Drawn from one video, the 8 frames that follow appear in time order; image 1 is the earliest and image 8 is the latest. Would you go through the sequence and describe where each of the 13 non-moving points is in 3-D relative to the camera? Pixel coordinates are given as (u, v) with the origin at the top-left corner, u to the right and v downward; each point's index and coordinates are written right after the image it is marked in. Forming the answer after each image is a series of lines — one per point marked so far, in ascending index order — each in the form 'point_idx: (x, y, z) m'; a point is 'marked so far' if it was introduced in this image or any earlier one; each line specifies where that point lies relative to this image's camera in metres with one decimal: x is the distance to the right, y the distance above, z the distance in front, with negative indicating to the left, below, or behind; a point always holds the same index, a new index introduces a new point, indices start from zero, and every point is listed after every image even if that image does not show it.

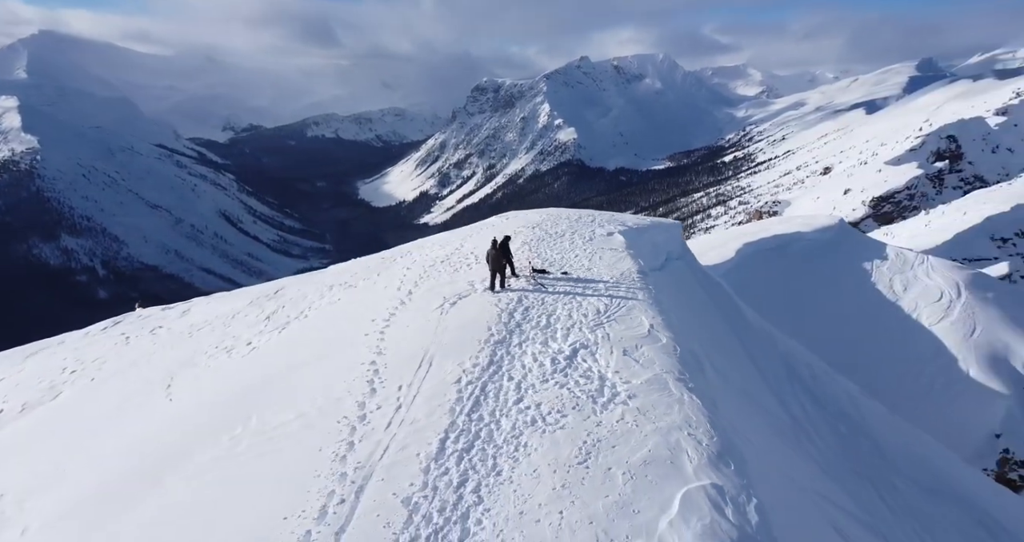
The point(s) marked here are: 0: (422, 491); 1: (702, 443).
0: (-1.9, -4.8, +13.3) m
1: (+4.7, -4.3, +15.1) m
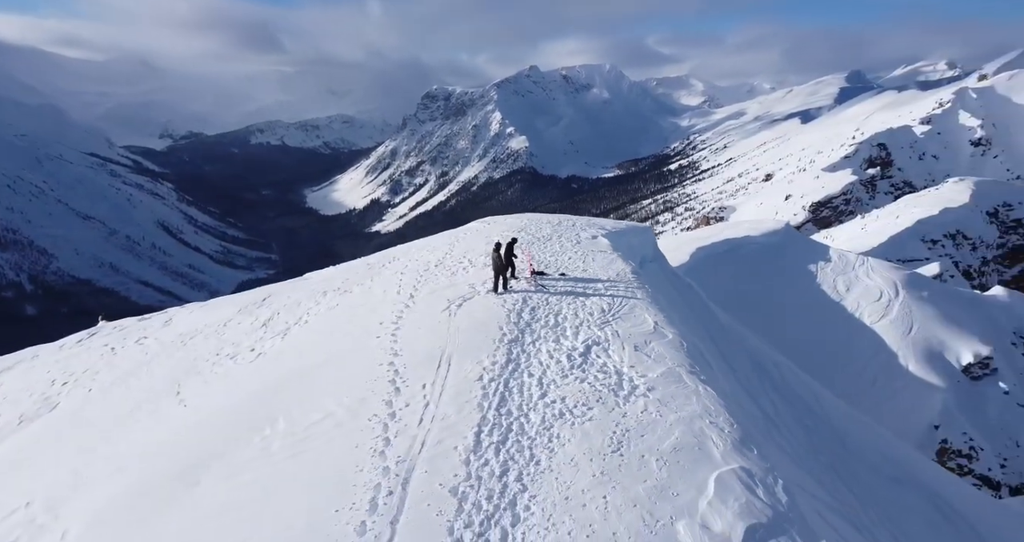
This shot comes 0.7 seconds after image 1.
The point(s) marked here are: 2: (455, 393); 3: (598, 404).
0: (-1.0, -4.7, +13.7) m
1: (+5.5, -4.2, +15.9) m
2: (-1.7, -3.6, +17.8) m
3: (+2.4, -3.7, +17.0) m
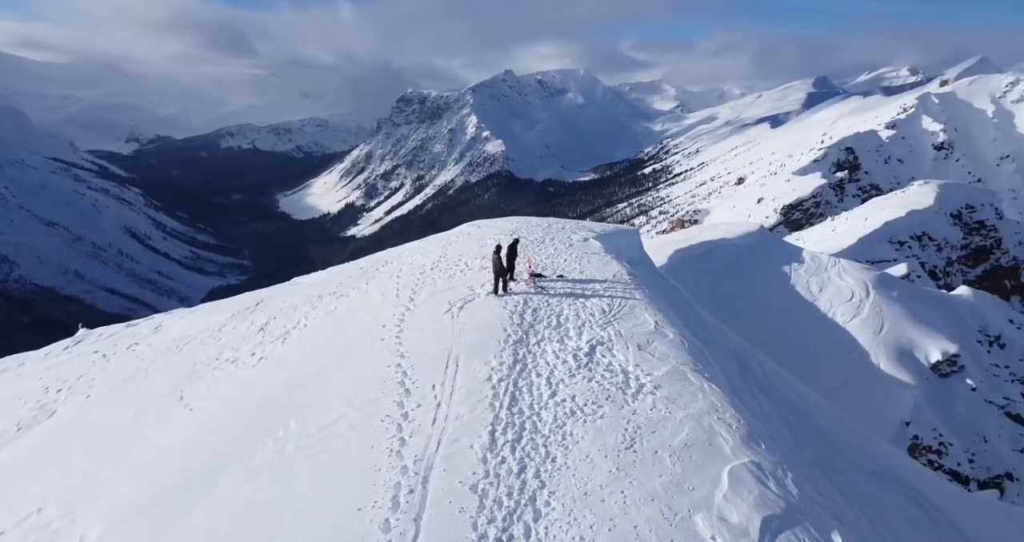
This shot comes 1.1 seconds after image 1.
0: (-0.6, -4.7, +13.9) m
1: (+5.9, -4.2, +16.3) m
2: (-1.4, -3.6, +18.0) m
3: (+2.7, -3.7, +17.3) m
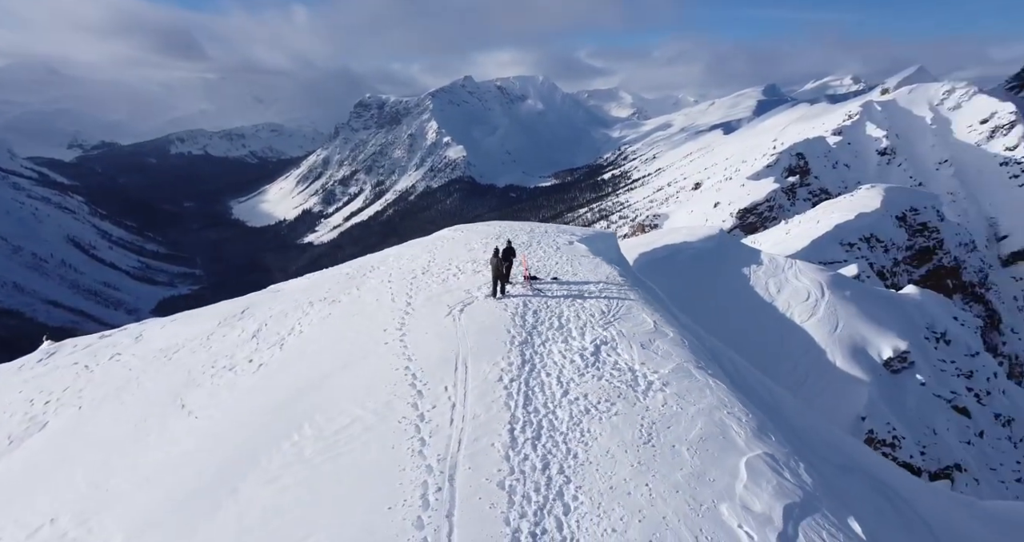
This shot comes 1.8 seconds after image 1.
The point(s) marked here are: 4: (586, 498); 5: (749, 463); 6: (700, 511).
0: (0.0, -4.8, +14.1) m
1: (+6.4, -4.1, +16.8) m
2: (-1.0, -3.7, +18.2) m
3: (+3.1, -3.7, +17.7) m
4: (+1.6, -5.0, +13.3) m
5: (+5.6, -4.6, +14.5) m
6: (+4.0, -5.1, +12.8) m
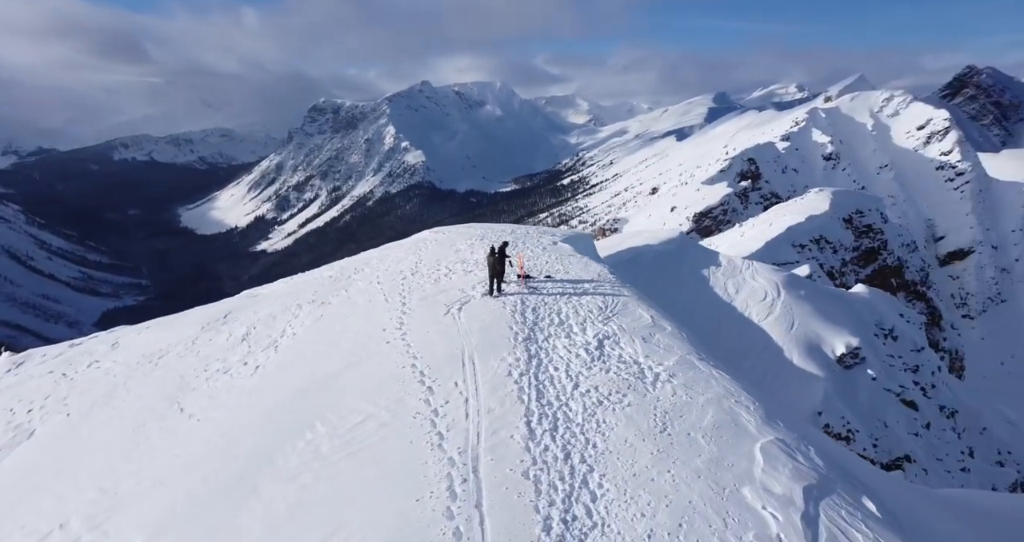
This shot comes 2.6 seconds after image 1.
0: (+0.6, -4.6, +14.3) m
1: (+6.8, -3.9, +17.3) m
2: (-0.6, -3.5, +18.3) m
3: (+3.5, -3.6, +18.0) m
4: (+2.2, -4.8, +13.5) m
5: (+6.2, -4.4, +14.9) m
6: (+4.6, -4.9, +13.2) m
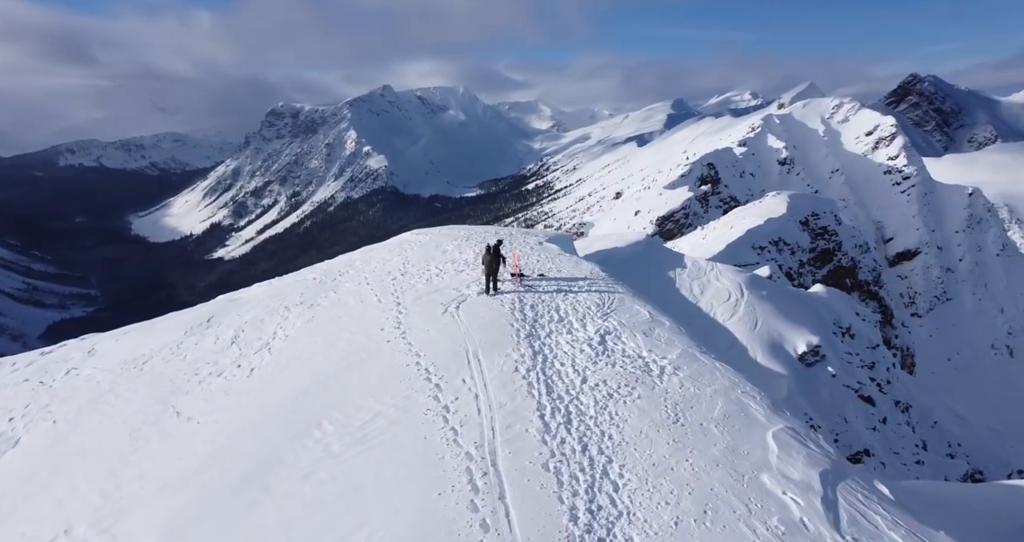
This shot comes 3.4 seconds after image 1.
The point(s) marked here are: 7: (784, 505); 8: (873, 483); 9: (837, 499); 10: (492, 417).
0: (+1.0, -4.4, +14.3) m
1: (+7.1, -3.7, +17.6) m
2: (-0.4, -3.4, +18.3) m
3: (+3.8, -3.4, +18.2) m
4: (+2.7, -4.6, +13.6) m
5: (+6.6, -4.1, +15.2) m
6: (+5.1, -4.6, +13.4) m
7: (+5.7, -4.9, +12.8) m
8: (+8.6, -5.1, +14.6) m
9: (+7.0, -5.0, +13.2) m
10: (-0.5, -3.9, +16.3) m
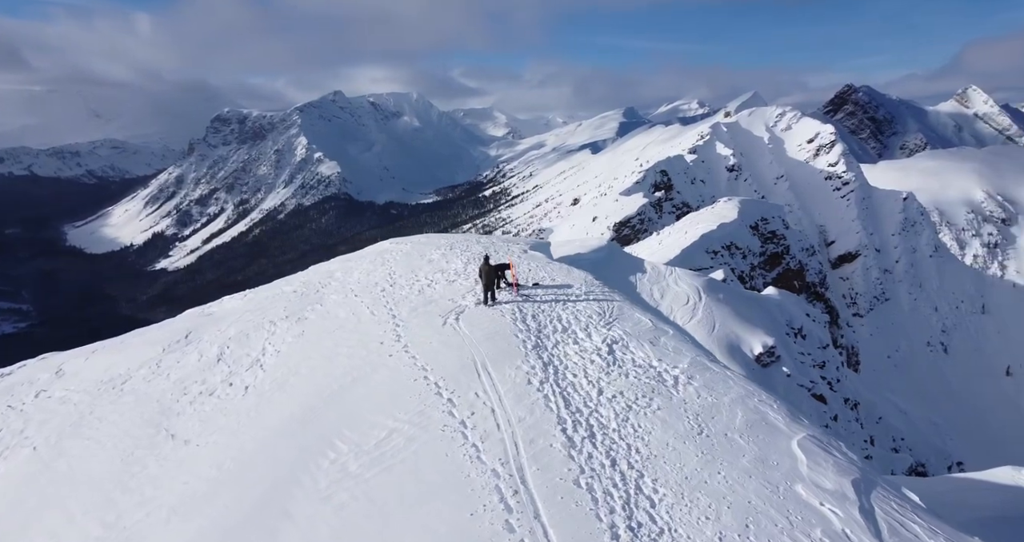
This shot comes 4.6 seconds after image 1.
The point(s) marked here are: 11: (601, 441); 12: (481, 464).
0: (+1.7, -4.7, +14.0) m
1: (+7.6, -3.9, +17.6) m
2: (+0.1, -3.8, +17.9) m
3: (+4.2, -3.7, +18.0) m
4: (+3.4, -4.9, +13.4) m
5: (+7.2, -4.3, +15.2) m
6: (+5.8, -4.9, +13.3) m
7: (+6.5, -5.1, +12.8) m
8: (+9.3, -5.3, +14.6) m
9: (+7.8, -5.2, +13.2) m
10: (0.0, -4.3, +15.9) m
11: (+2.3, -4.3, +15.4) m
12: (-0.8, -4.7, +14.6) m
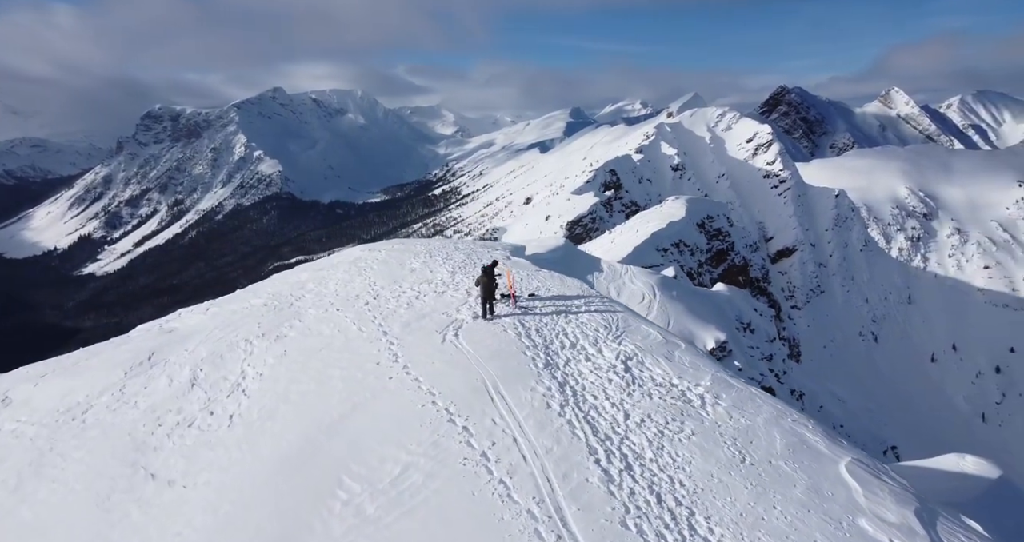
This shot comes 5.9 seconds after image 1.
0: (+2.5, -5.2, +12.9) m
1: (+8.2, -4.3, +16.8) m
2: (+0.7, -4.2, +16.7) m
3: (+4.8, -4.1, +17.0) m
4: (+4.3, -5.3, +12.3) m
5: (+8.0, -4.7, +14.3) m
6: (+6.7, -5.2, +12.4) m
7: (+7.4, -5.5, +11.9) m
8: (+10.1, -5.6, +13.9) m
9: (+8.7, -5.5, +12.4) m
10: (+0.8, -4.7, +14.7) m
11: (+3.0, -4.8, +14.3) m
12: (+0.1, -5.2, +13.3) m
